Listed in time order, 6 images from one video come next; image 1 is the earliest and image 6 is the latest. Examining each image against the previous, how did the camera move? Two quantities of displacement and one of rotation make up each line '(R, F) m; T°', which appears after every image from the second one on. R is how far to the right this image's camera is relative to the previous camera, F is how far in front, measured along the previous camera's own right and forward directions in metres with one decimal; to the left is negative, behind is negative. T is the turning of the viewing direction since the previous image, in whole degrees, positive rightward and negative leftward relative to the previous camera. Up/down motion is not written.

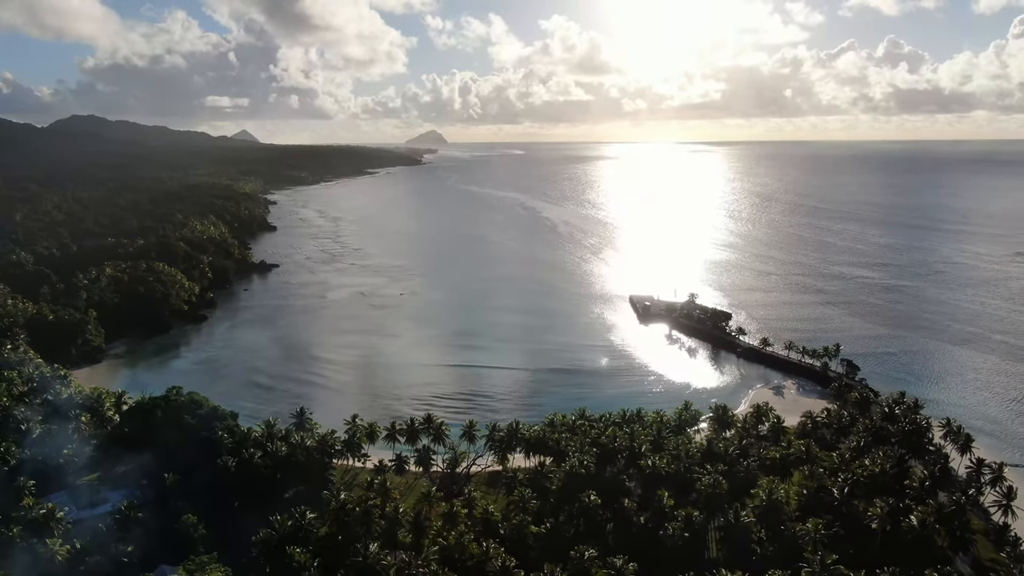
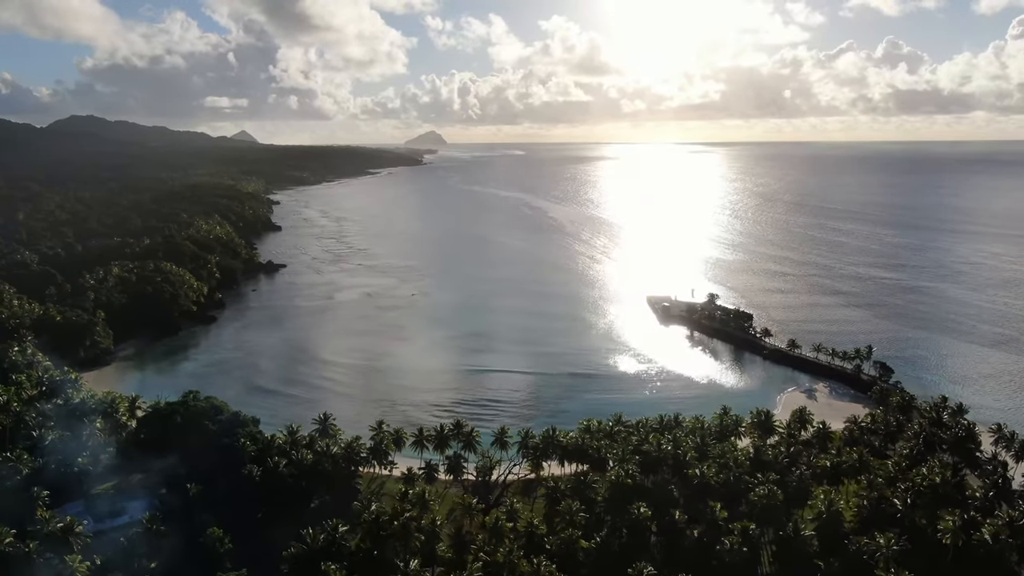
(-1.7, +1.4) m; 0°
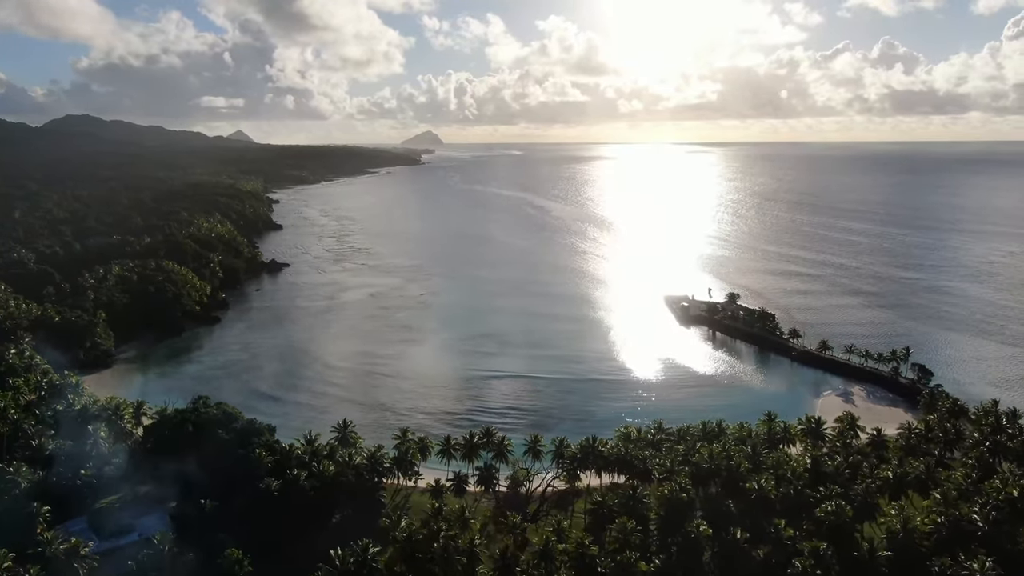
(-1.8, +2.1) m; 0°
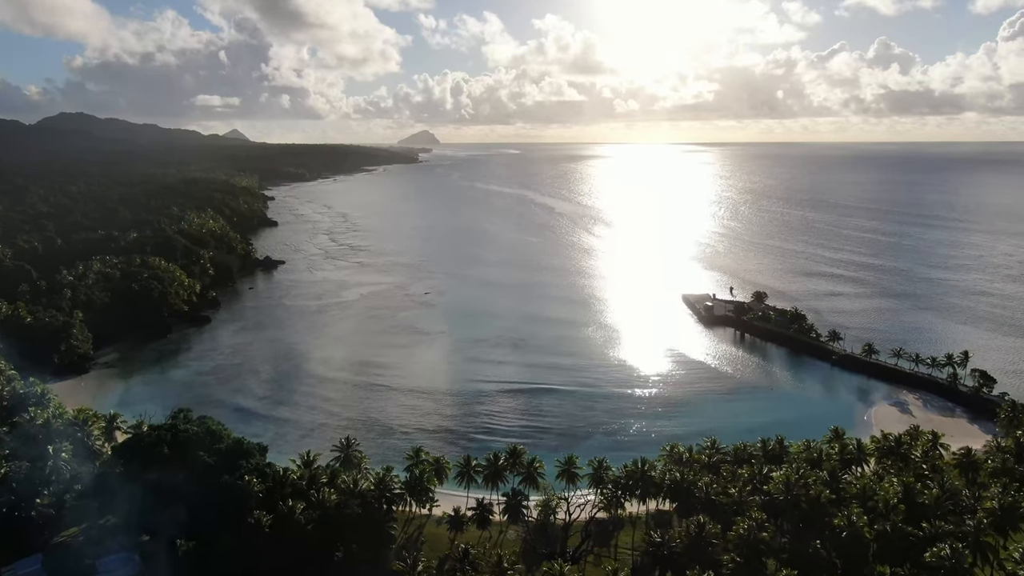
(-1.4, +4.4) m; 0°
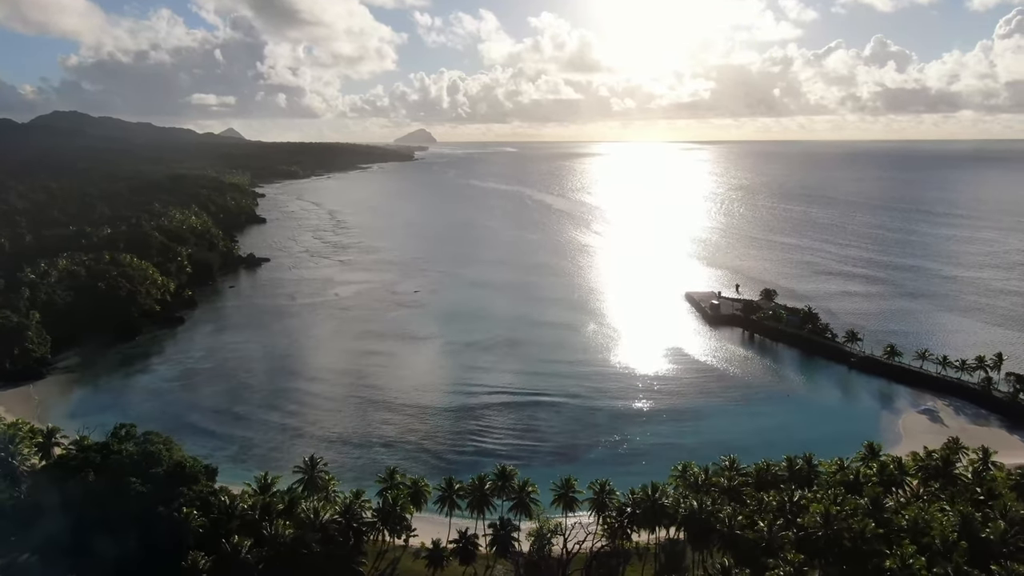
(+0.3, +3.7) m; 0°
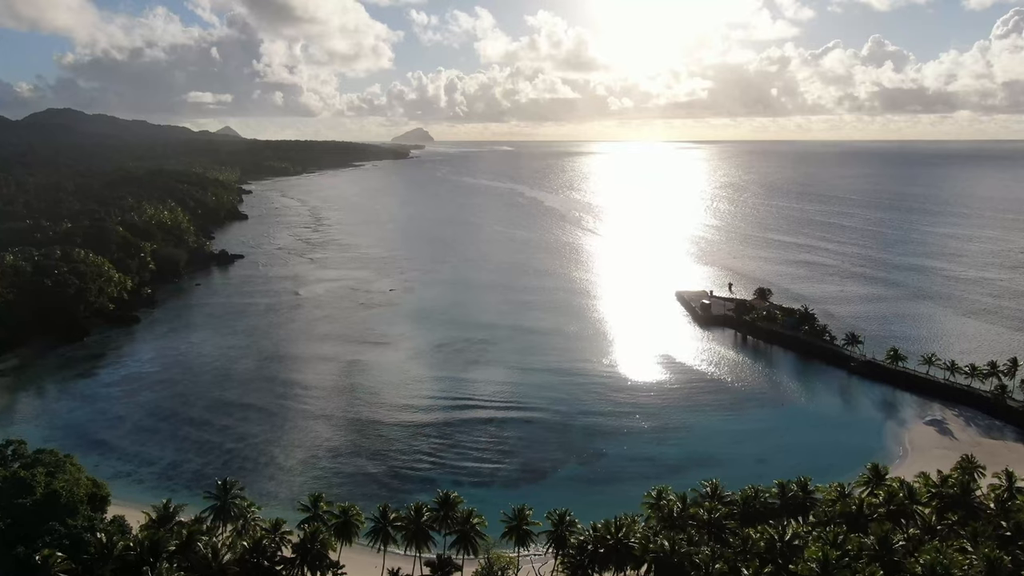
(+1.6, +3.5) m; 0°
